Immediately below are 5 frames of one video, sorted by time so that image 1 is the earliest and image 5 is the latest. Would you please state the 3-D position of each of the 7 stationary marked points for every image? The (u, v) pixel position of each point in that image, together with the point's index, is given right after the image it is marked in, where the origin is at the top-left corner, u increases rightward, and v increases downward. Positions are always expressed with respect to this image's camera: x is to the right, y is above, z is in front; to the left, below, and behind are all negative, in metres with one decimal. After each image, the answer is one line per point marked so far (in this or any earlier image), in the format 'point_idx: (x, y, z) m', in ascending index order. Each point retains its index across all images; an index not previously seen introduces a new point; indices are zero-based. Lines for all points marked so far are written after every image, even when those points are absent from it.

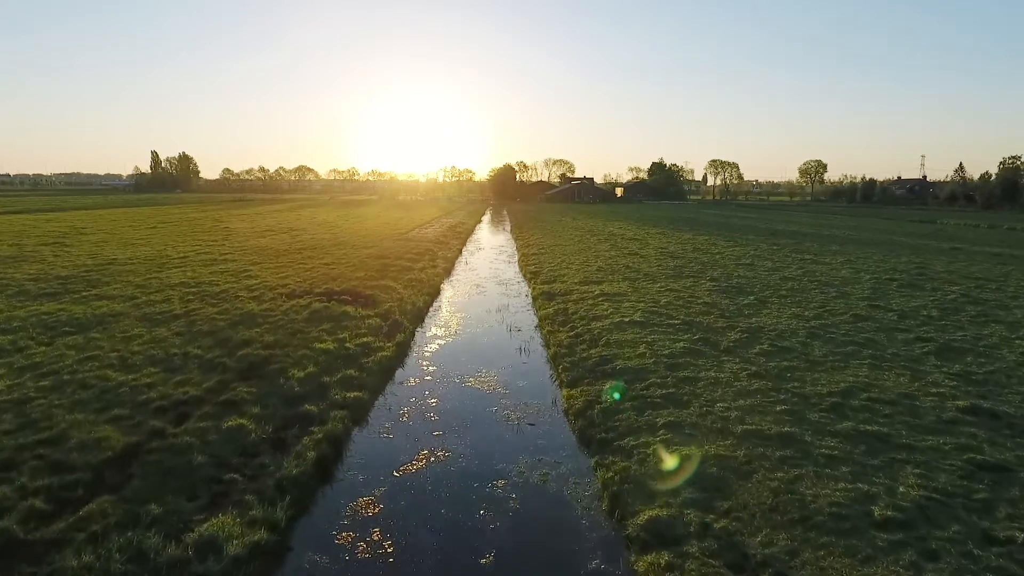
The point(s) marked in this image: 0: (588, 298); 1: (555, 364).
0: (+1.4, -0.2, +17.5) m
1: (+0.5, -1.0, +12.0) m
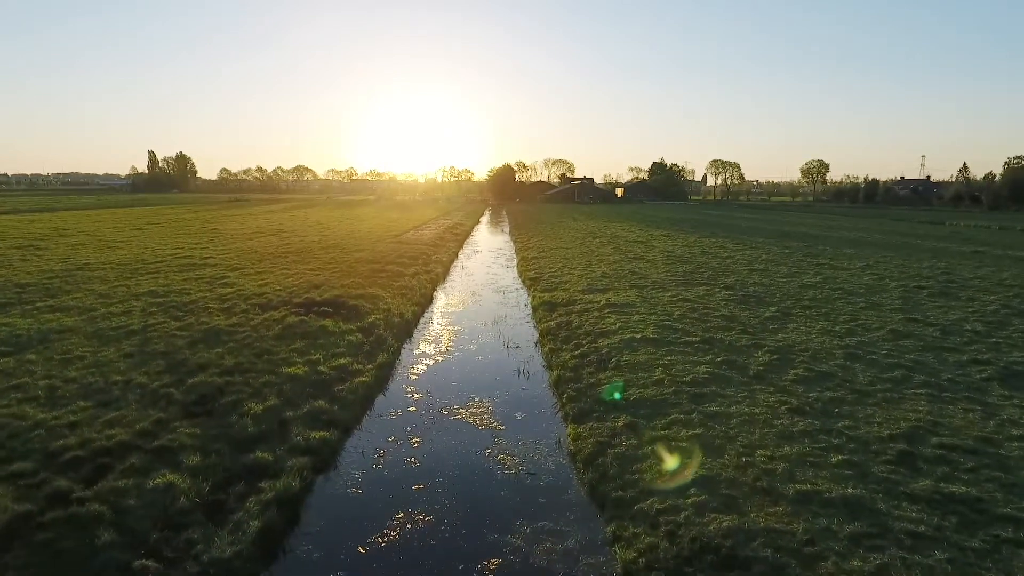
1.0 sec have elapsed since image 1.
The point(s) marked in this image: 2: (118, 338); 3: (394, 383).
0: (+1.3, -0.4, +16.0) m
1: (+0.5, -1.1, +10.4) m
2: (-5.0, -0.6, +12.3) m
3: (-1.4, -1.1, +11.2) m
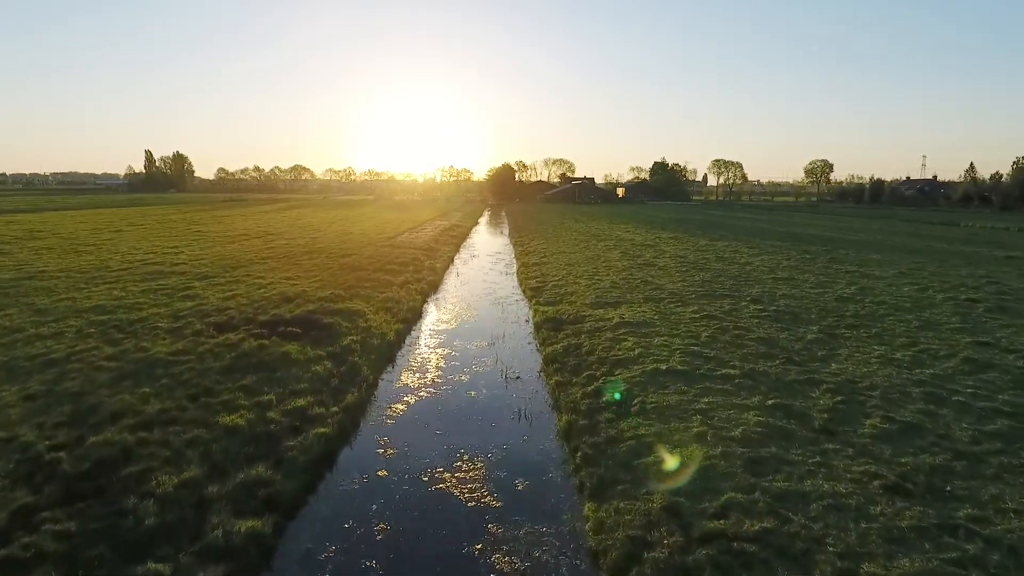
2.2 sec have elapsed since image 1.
0: (+1.3, -0.6, +13.8) m
1: (+0.5, -1.4, +8.2) m
2: (-5.0, -0.9, +10.1) m
3: (-1.4, -1.3, +9.0) m
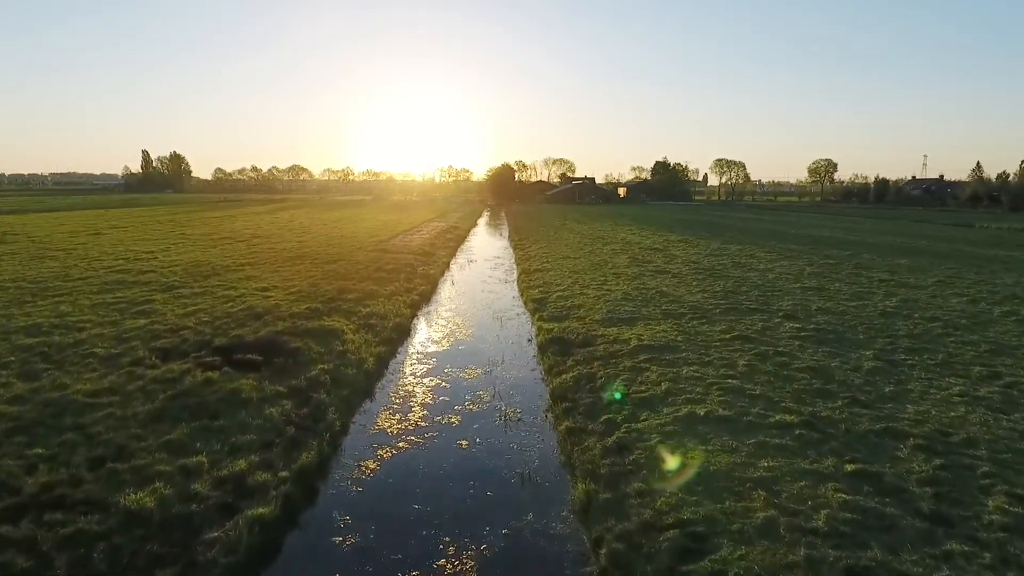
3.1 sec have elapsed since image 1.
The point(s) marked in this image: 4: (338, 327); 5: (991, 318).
0: (+1.3, -0.8, +11.7) m
1: (+0.5, -1.6, +6.1) m
2: (-5.0, -1.1, +8.0) m
3: (-1.4, -1.6, +7.0) m
4: (-2.5, -0.6, +13.9) m
5: (+7.4, -0.5, +14.9) m
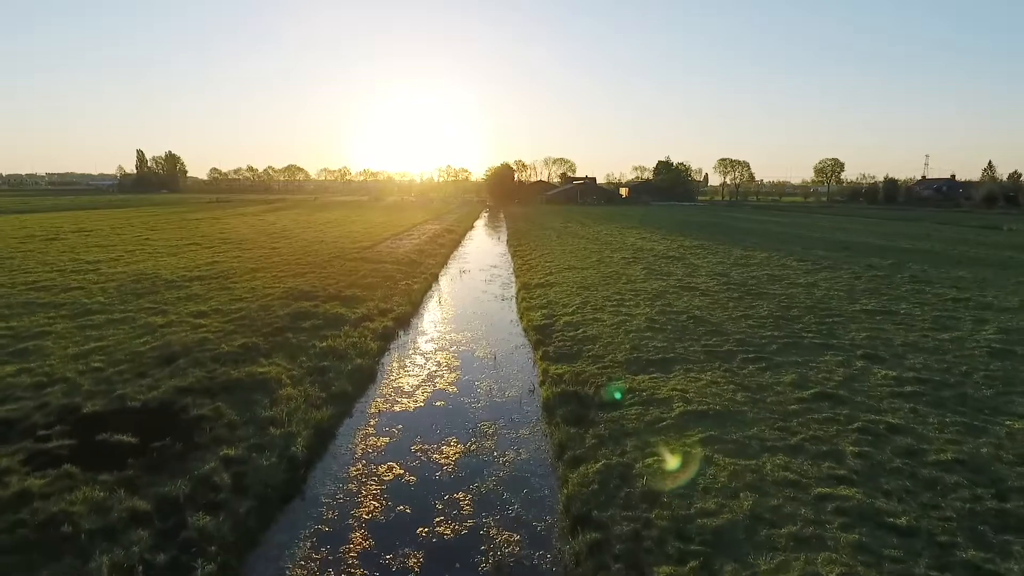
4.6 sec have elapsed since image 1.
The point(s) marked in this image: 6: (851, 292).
0: (+1.3, -1.2, +8.1) m
1: (+0.5, -2.0, +2.6) m
2: (-5.1, -1.5, +4.5) m
3: (-1.4, -1.9, +3.4) m
4: (-2.6, -0.9, +10.4) m
5: (+7.3, -0.8, +11.3) m
6: (+6.6, -0.1, +18.8) m
